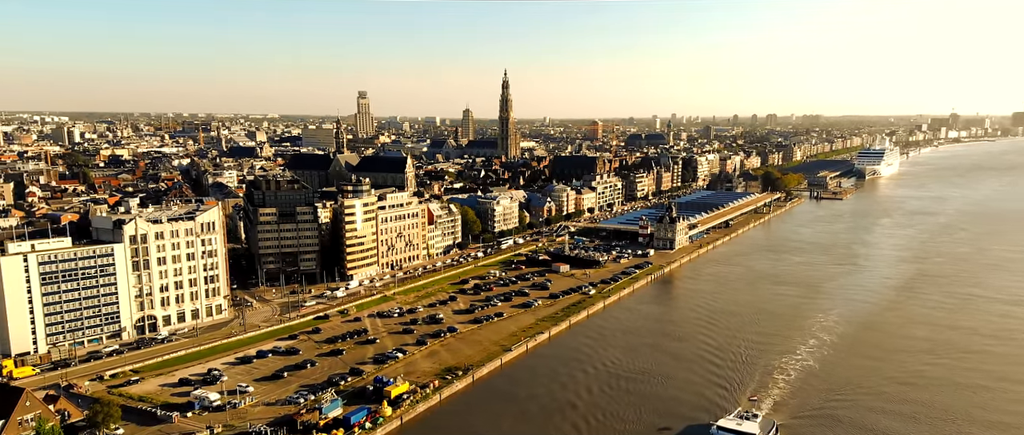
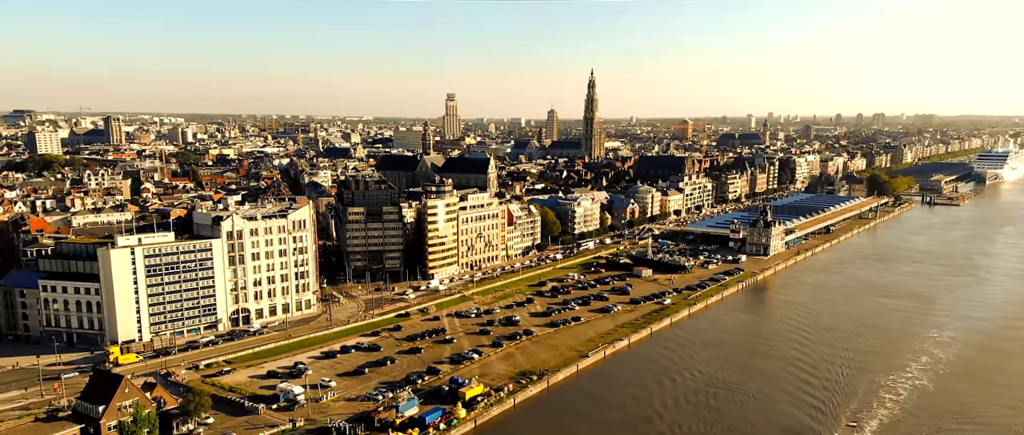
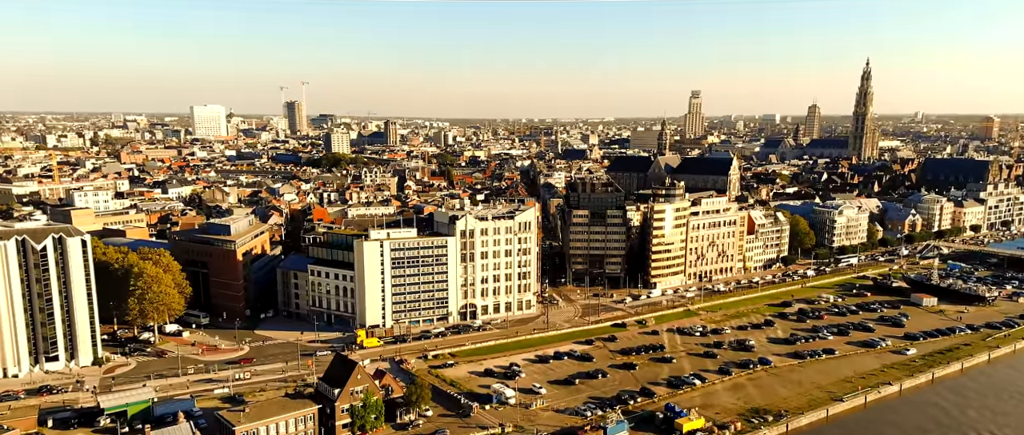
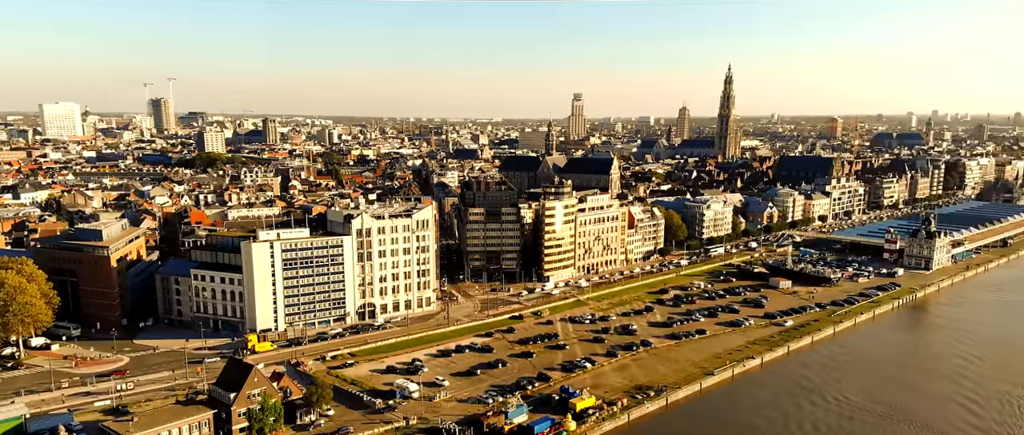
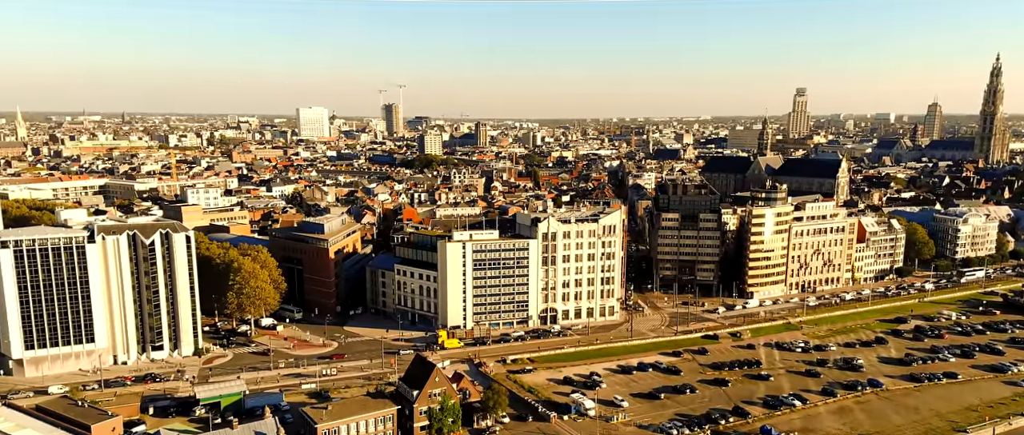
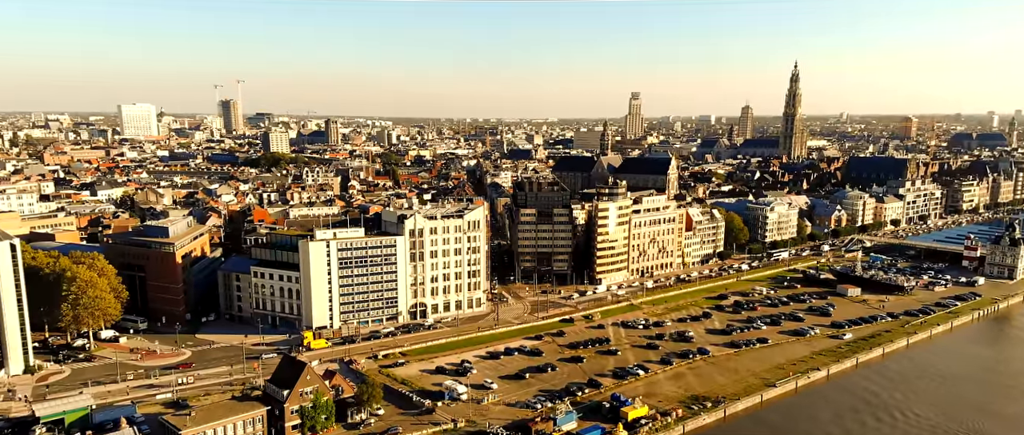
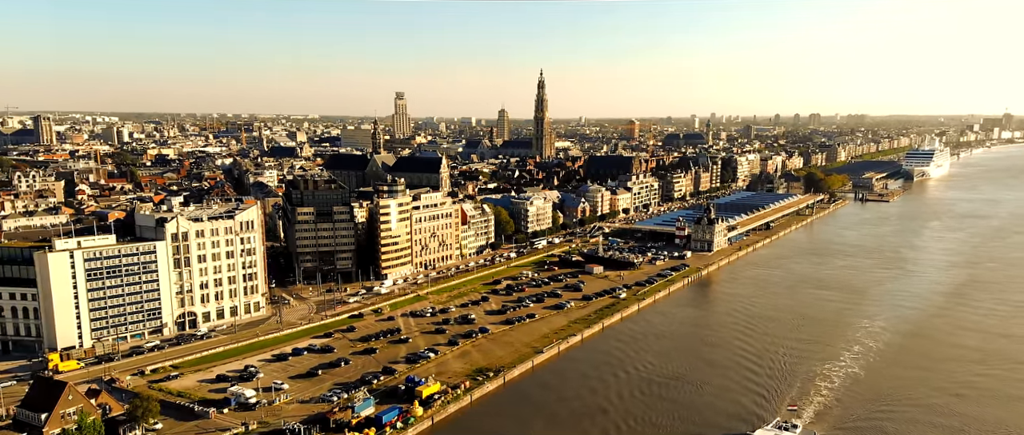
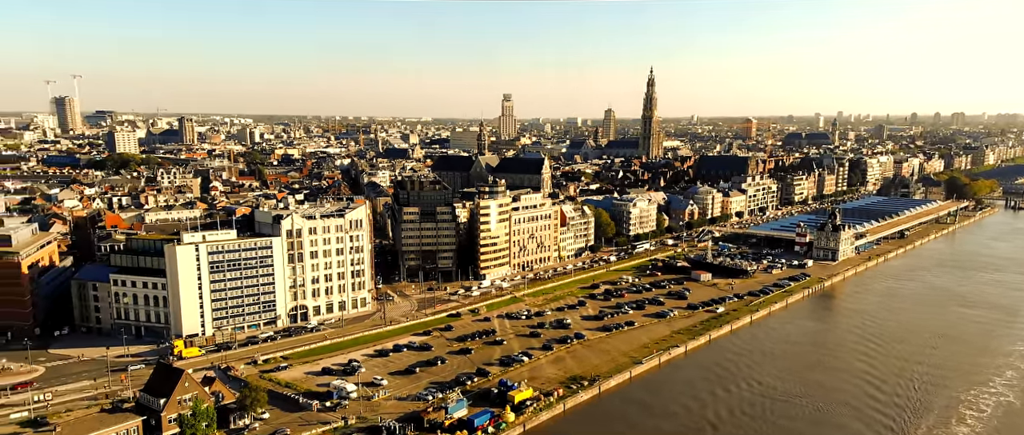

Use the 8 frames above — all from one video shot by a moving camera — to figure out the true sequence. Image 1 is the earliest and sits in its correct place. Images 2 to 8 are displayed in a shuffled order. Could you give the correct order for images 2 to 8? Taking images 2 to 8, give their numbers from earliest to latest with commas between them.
7, 2, 8, 4, 6, 3, 5
